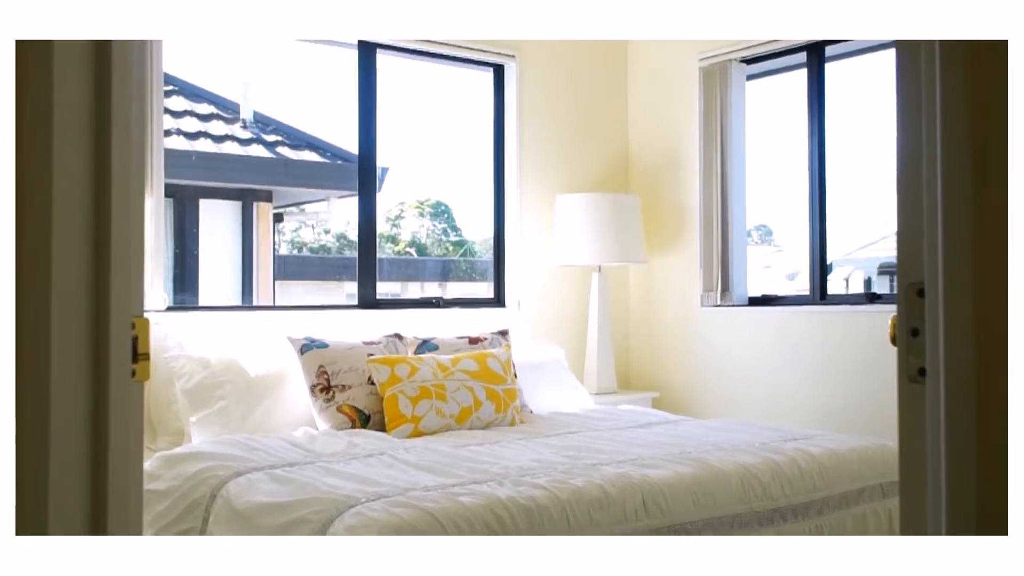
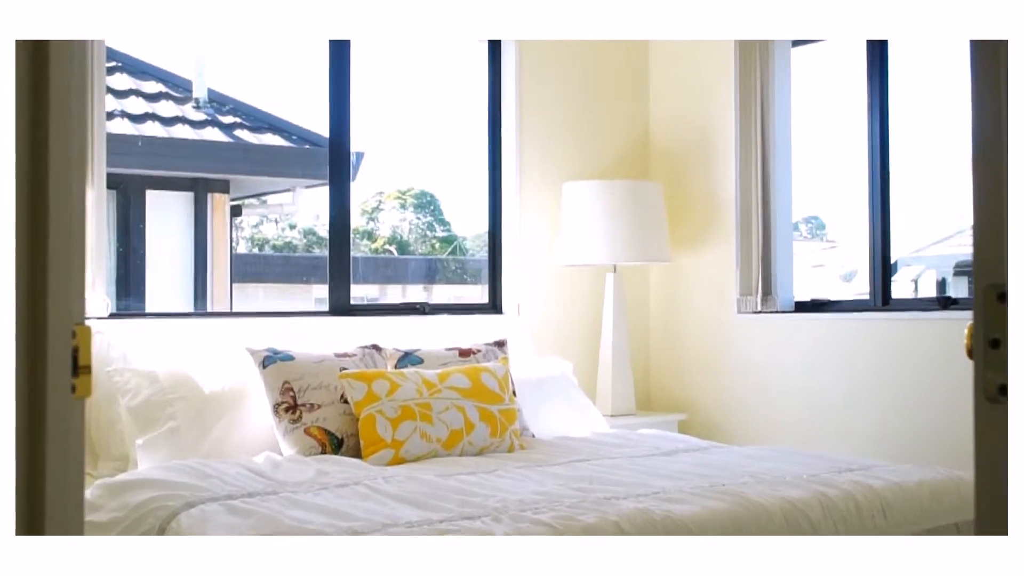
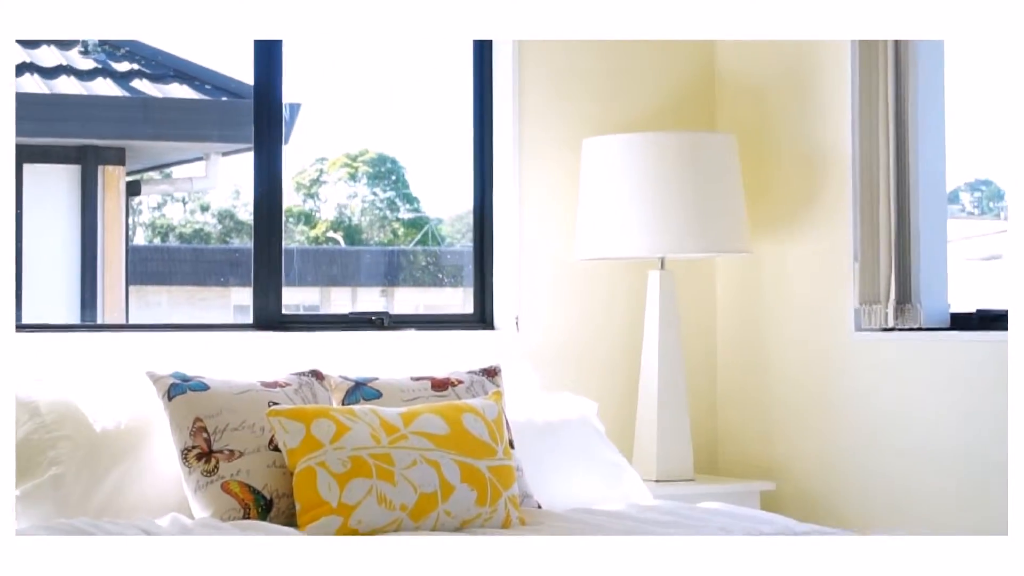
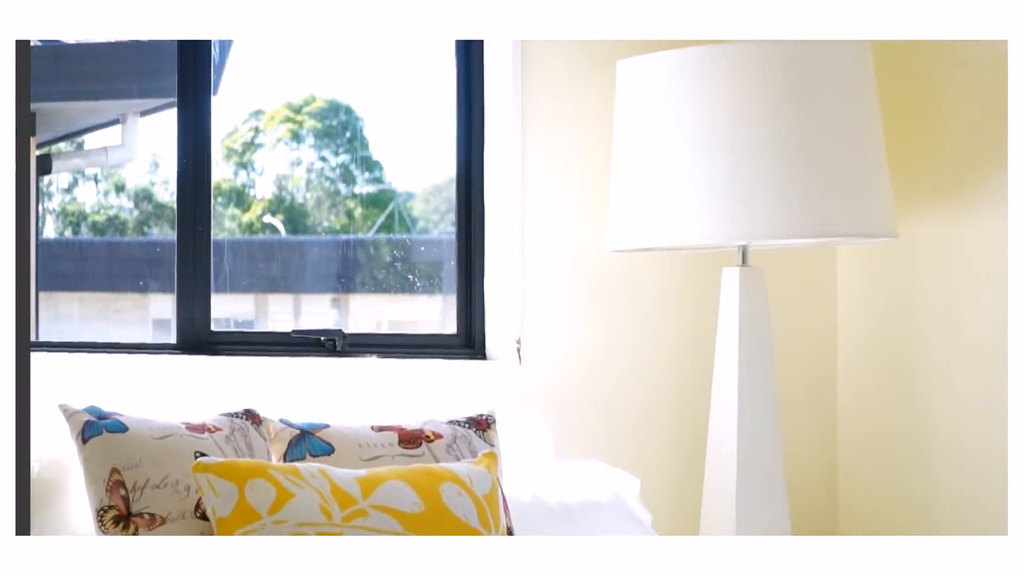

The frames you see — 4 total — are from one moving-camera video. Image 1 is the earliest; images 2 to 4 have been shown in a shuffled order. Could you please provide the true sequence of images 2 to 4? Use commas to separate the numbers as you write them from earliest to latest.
2, 3, 4
